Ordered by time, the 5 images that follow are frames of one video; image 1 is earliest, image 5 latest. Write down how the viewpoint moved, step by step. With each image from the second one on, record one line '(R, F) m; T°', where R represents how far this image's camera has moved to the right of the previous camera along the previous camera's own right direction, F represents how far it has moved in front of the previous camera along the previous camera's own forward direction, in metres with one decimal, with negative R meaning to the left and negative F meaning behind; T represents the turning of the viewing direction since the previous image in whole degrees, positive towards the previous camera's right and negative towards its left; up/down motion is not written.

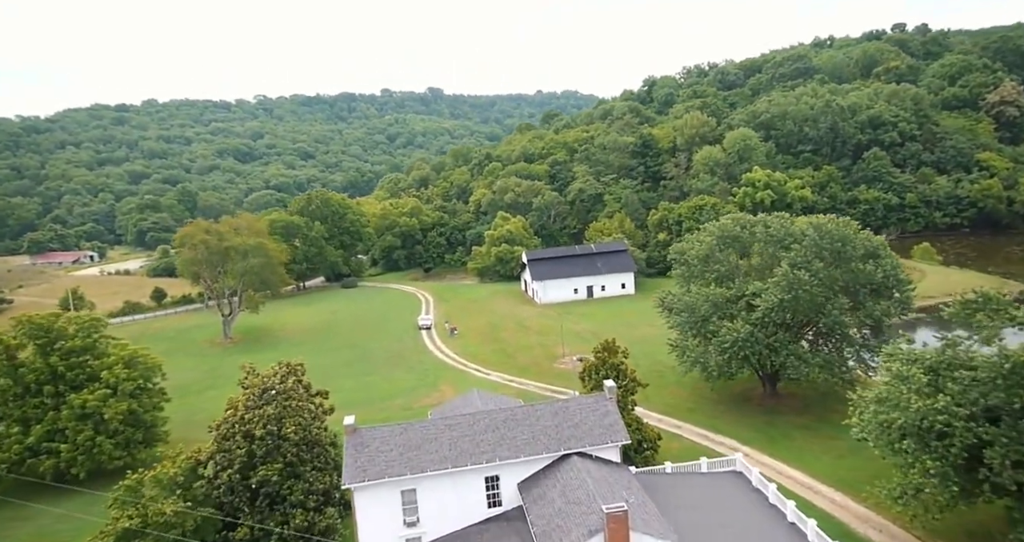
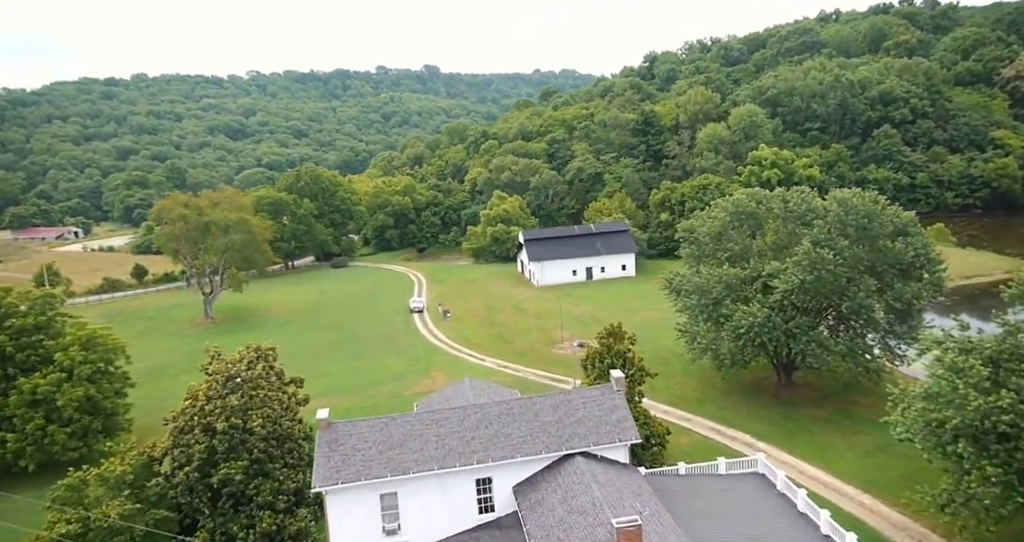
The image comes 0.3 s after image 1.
(0.0, +3.2) m; 0°
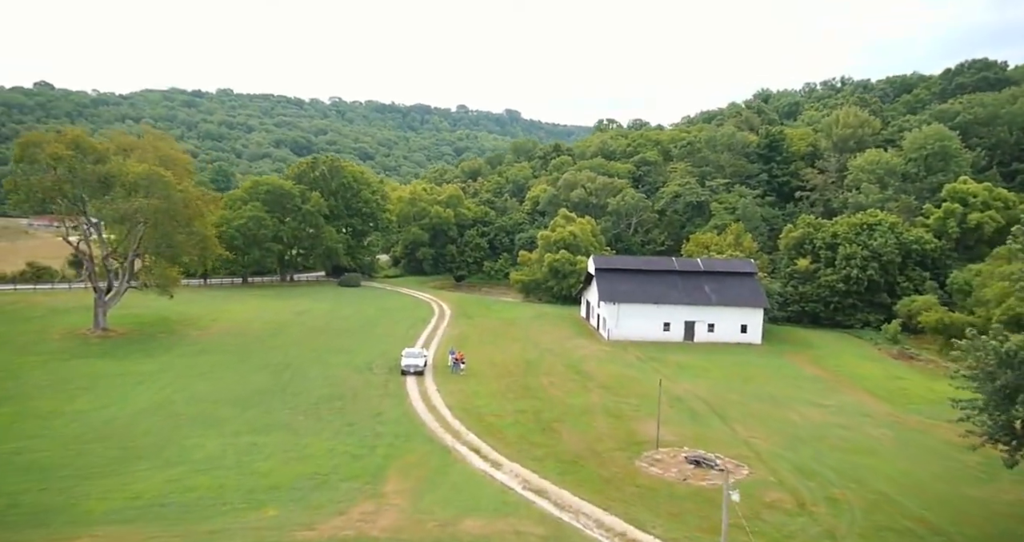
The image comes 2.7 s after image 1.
(-0.1, +25.6) m; -5°
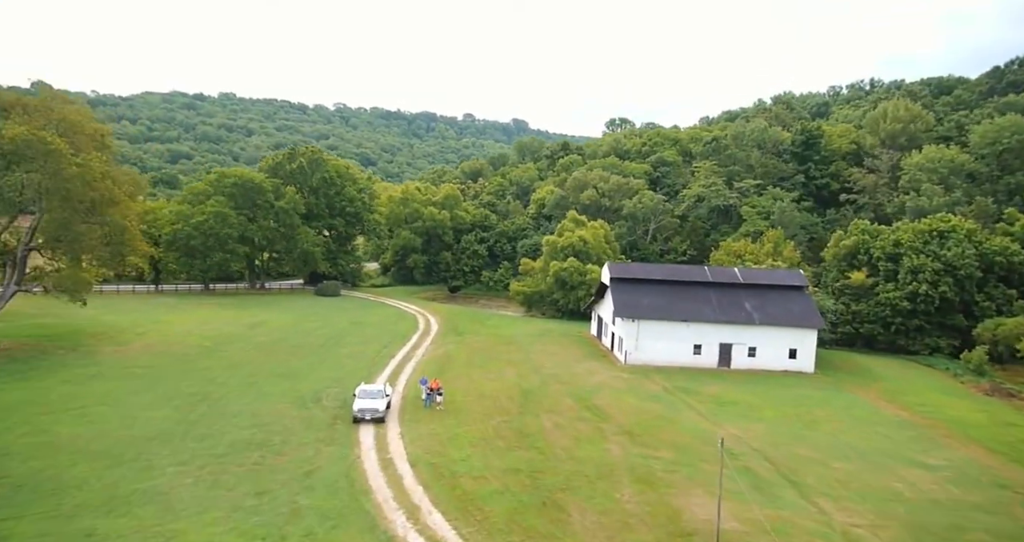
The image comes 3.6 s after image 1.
(+0.5, +9.6) m; 0°
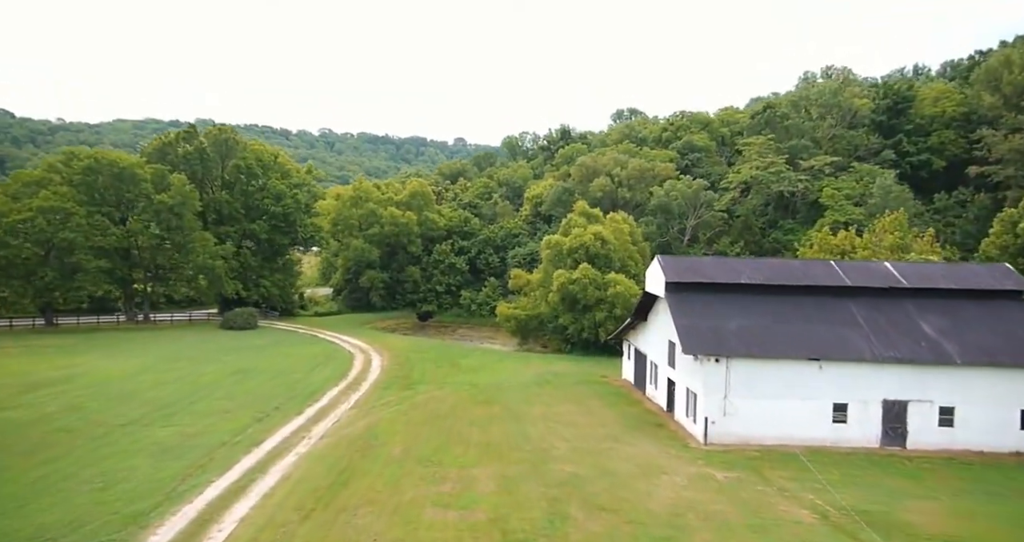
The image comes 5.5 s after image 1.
(+0.7, +20.4) m; 0°
